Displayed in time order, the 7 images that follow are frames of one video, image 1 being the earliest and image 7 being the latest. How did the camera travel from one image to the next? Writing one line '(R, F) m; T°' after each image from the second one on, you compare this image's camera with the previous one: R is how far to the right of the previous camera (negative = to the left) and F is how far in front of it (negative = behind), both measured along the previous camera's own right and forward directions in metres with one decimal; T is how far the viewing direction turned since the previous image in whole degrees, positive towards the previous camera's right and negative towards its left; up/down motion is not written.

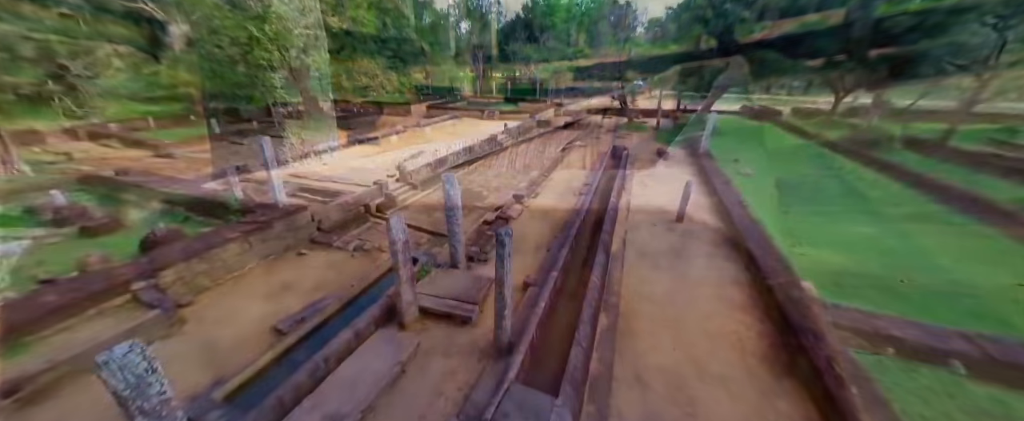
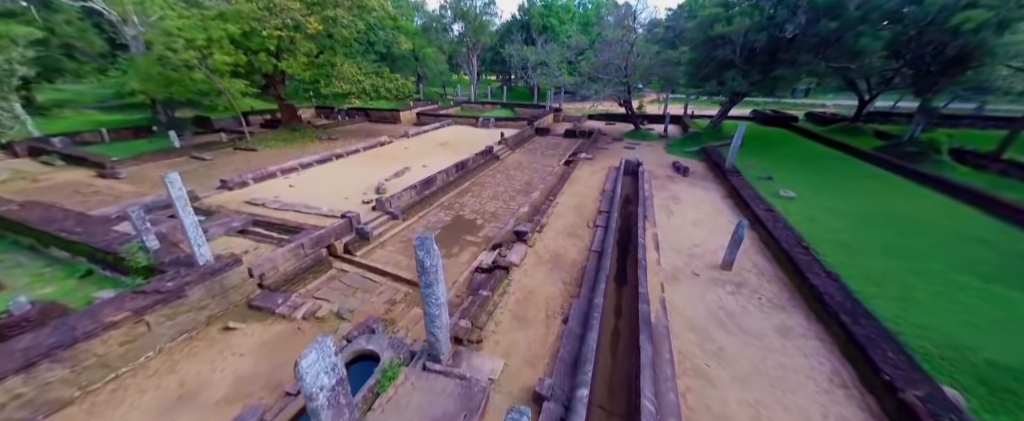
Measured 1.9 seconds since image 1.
(-0.1, +1.5) m; +1°
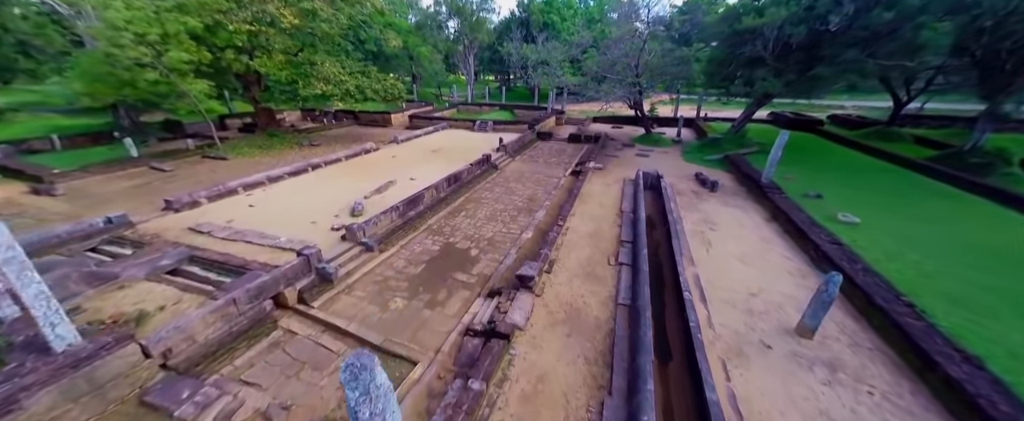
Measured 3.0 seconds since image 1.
(0.0, +1.4) m; 0°
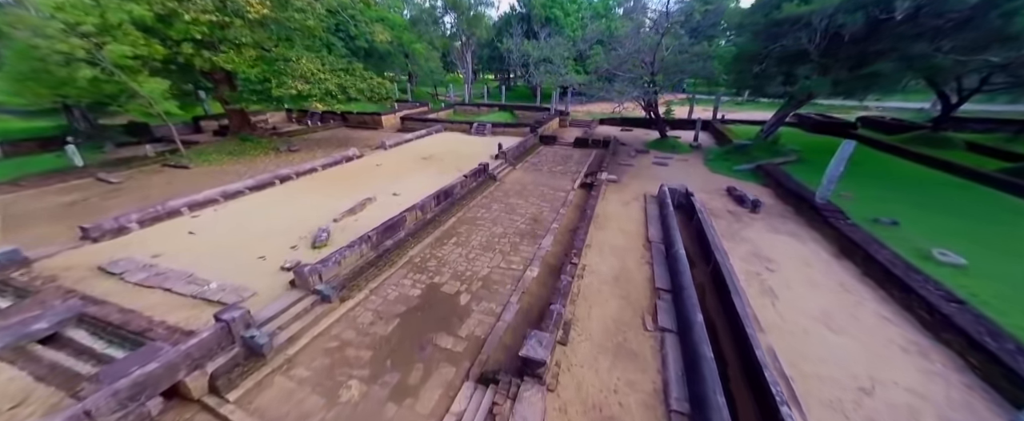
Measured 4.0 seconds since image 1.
(0.0, +1.5) m; 0°
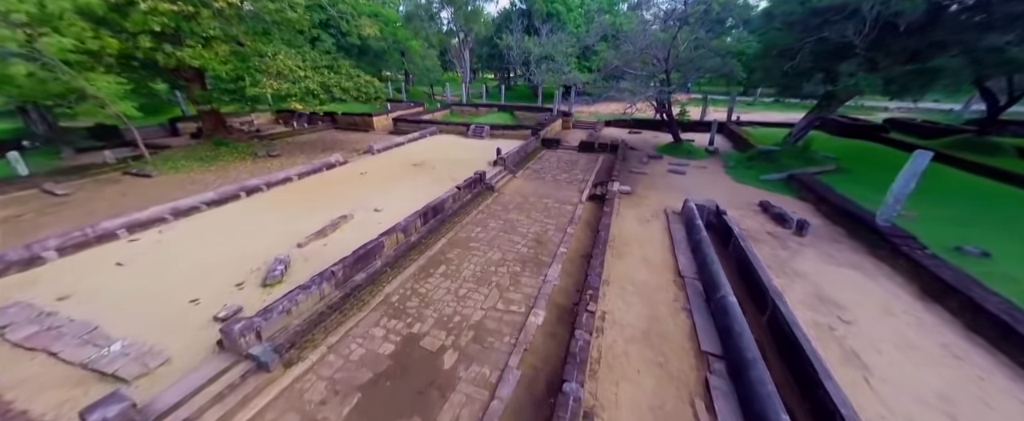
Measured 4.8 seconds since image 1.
(0.0, +1.2) m; 0°
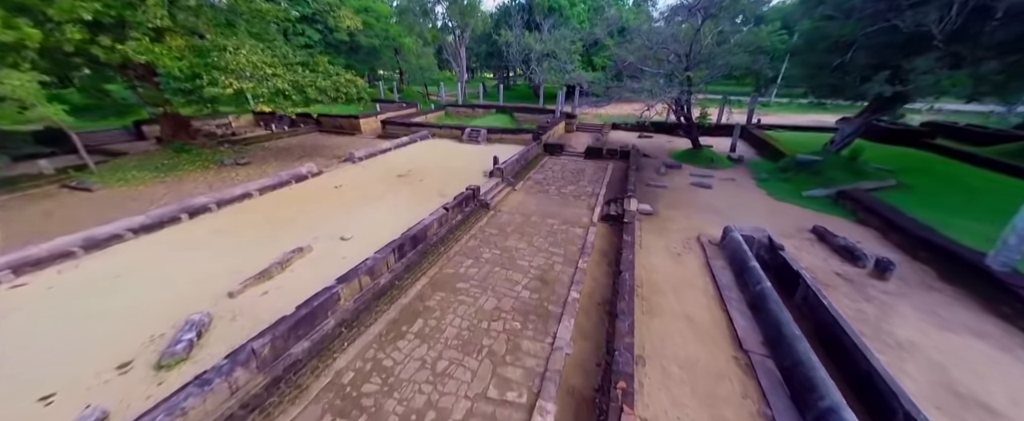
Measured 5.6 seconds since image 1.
(0.0, +1.4) m; 0°
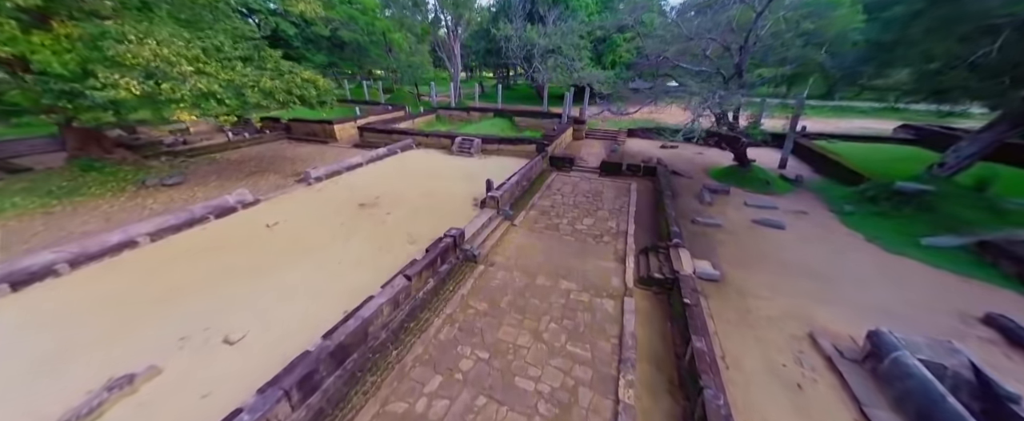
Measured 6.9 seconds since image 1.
(+0.1, +2.4) m; 0°
